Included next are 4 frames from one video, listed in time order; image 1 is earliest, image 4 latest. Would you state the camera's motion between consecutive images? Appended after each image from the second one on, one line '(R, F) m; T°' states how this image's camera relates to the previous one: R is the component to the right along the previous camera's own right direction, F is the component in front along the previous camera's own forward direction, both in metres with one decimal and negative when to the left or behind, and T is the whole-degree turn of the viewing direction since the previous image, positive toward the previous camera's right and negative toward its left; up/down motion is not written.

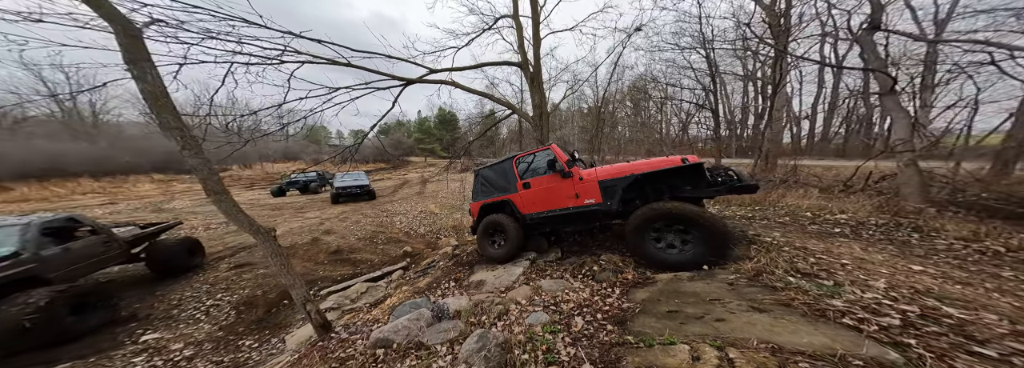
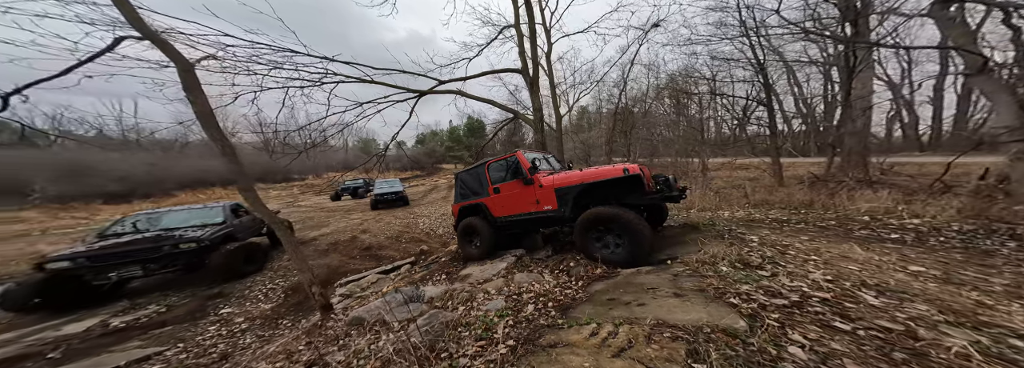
(+0.9, -0.3) m; -8°
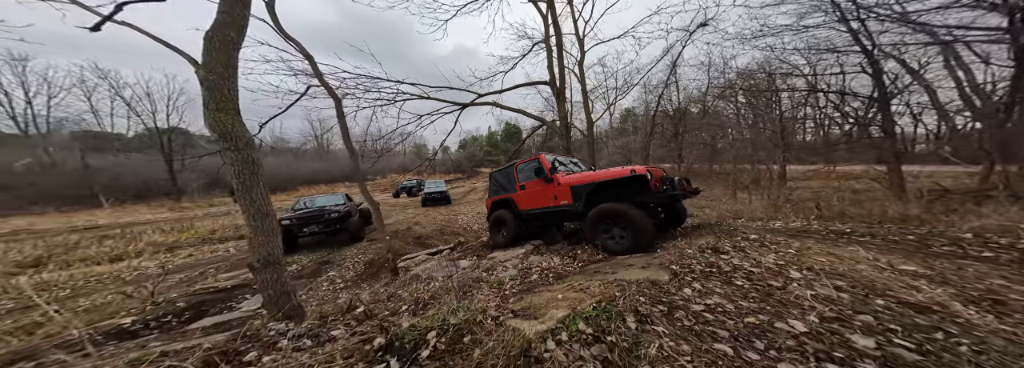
(+0.5, -0.7) m; -11°
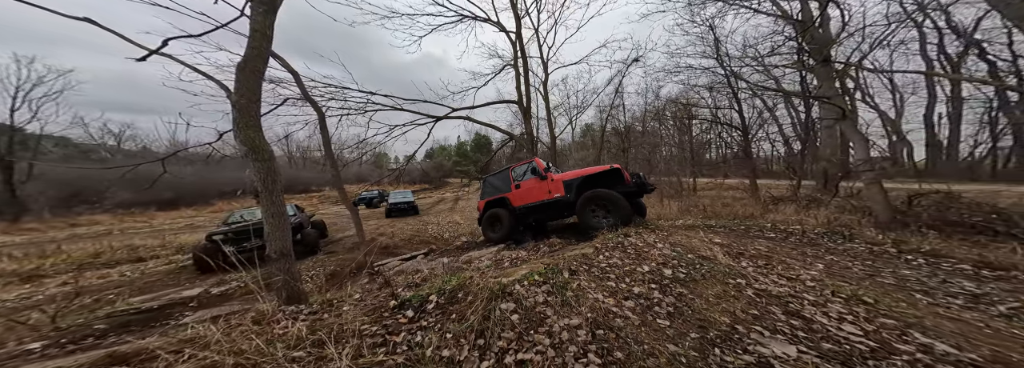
(-0.3, -0.9) m; +11°
